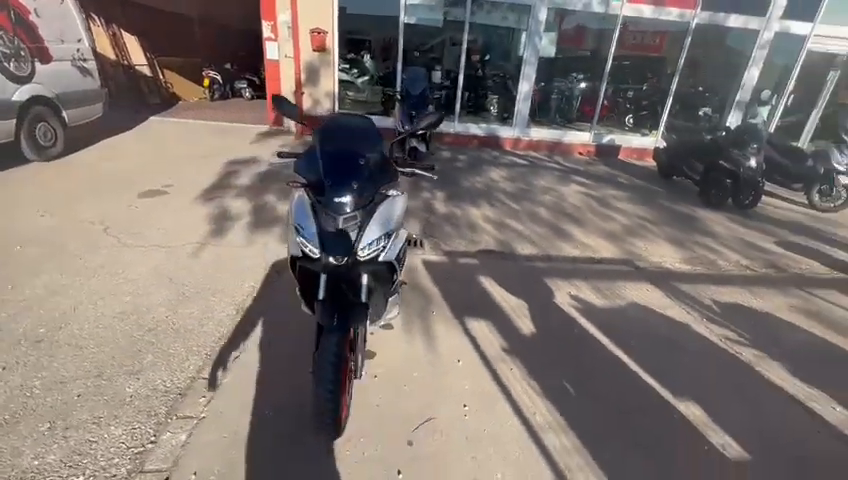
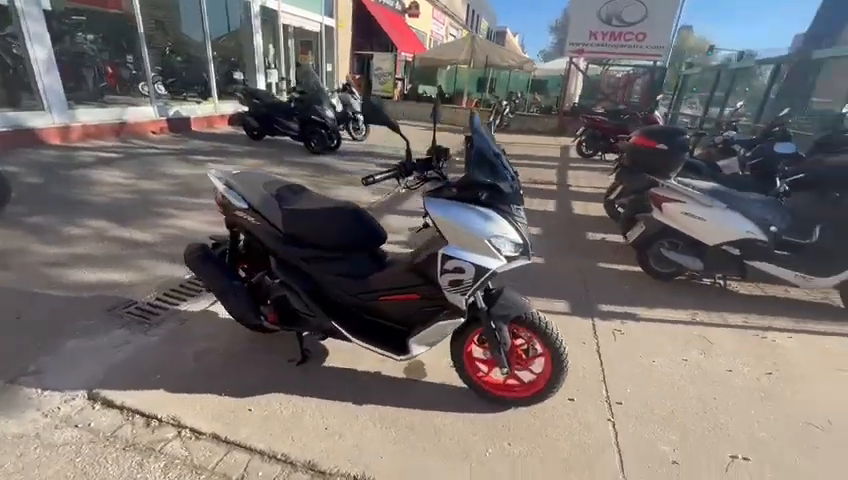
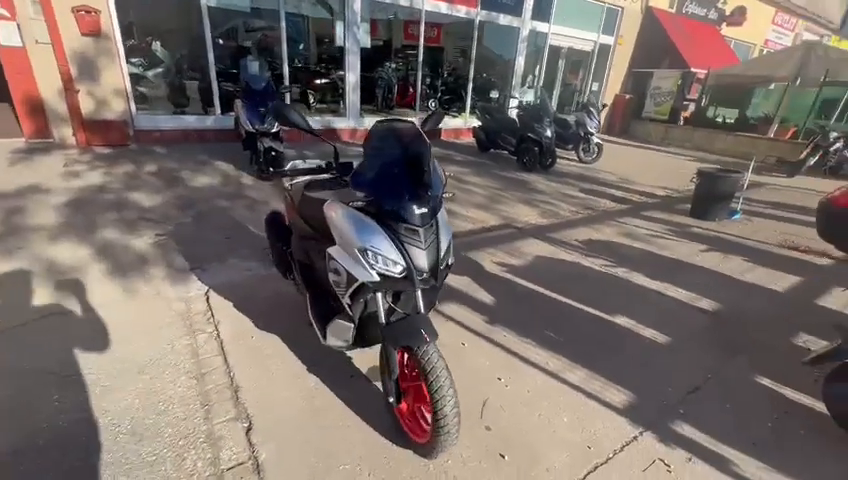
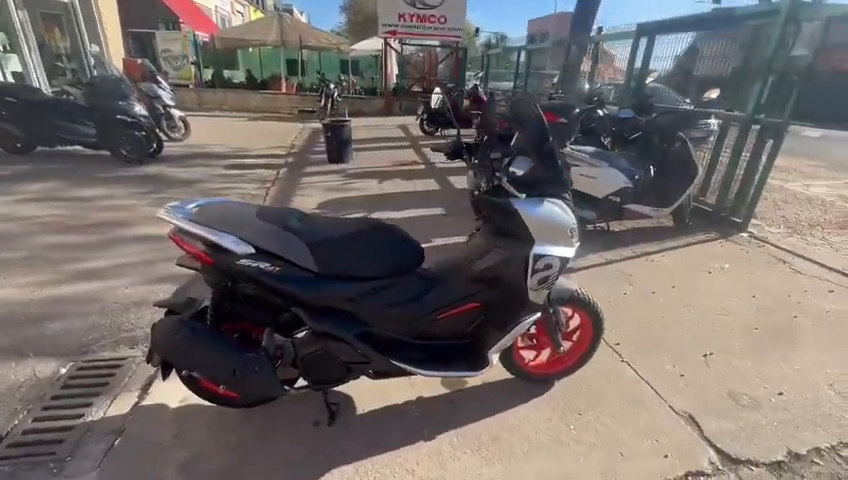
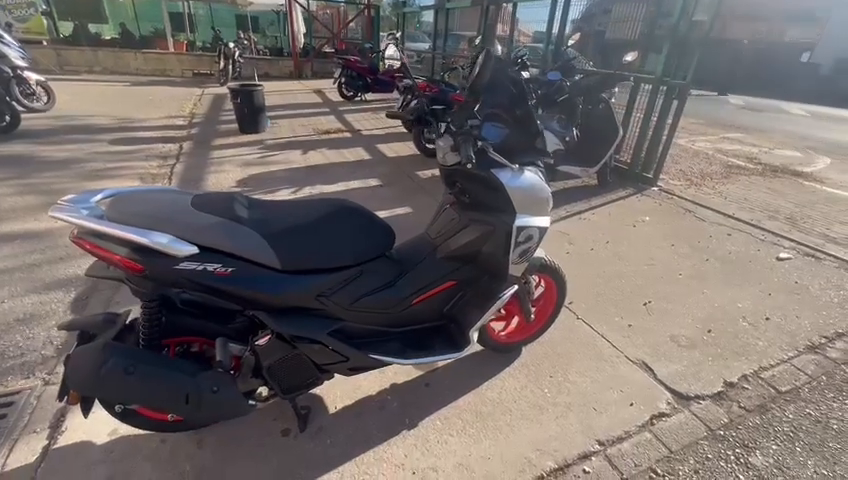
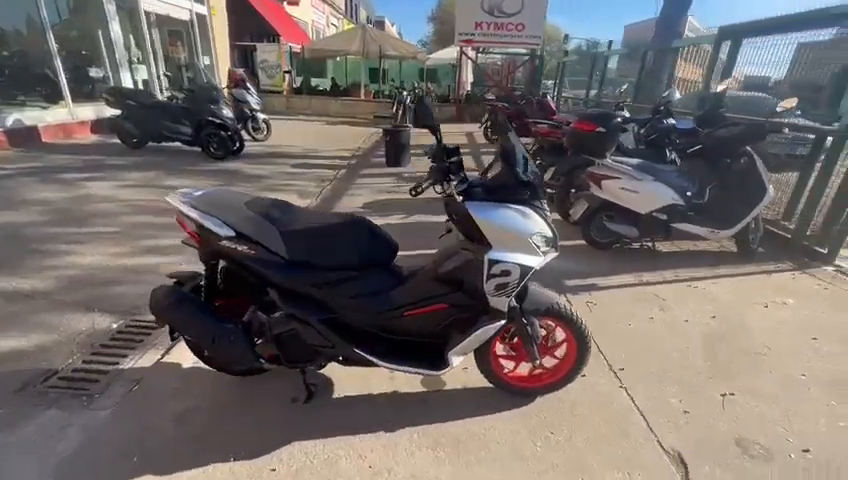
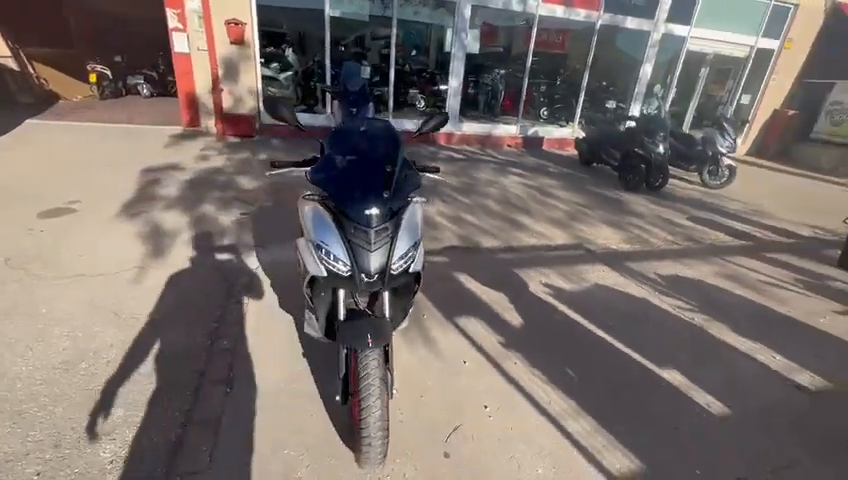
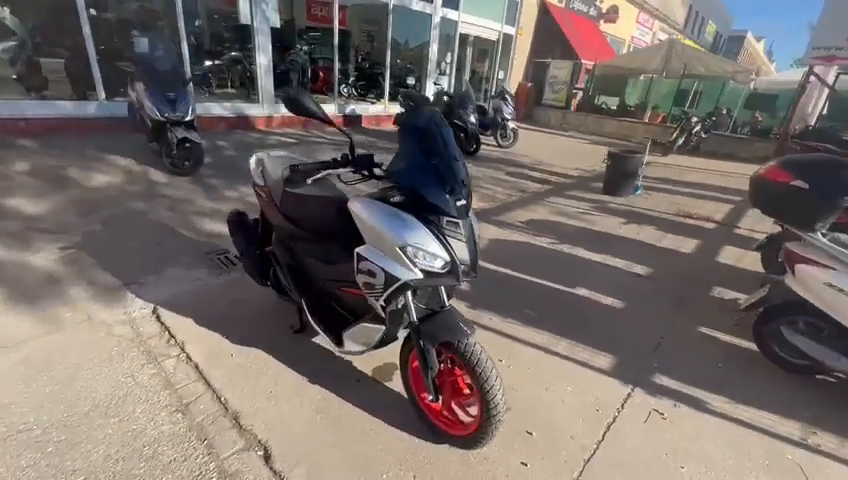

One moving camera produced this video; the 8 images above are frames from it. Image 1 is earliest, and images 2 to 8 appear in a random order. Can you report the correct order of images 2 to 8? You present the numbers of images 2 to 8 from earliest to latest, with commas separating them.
7, 3, 8, 2, 6, 4, 5
